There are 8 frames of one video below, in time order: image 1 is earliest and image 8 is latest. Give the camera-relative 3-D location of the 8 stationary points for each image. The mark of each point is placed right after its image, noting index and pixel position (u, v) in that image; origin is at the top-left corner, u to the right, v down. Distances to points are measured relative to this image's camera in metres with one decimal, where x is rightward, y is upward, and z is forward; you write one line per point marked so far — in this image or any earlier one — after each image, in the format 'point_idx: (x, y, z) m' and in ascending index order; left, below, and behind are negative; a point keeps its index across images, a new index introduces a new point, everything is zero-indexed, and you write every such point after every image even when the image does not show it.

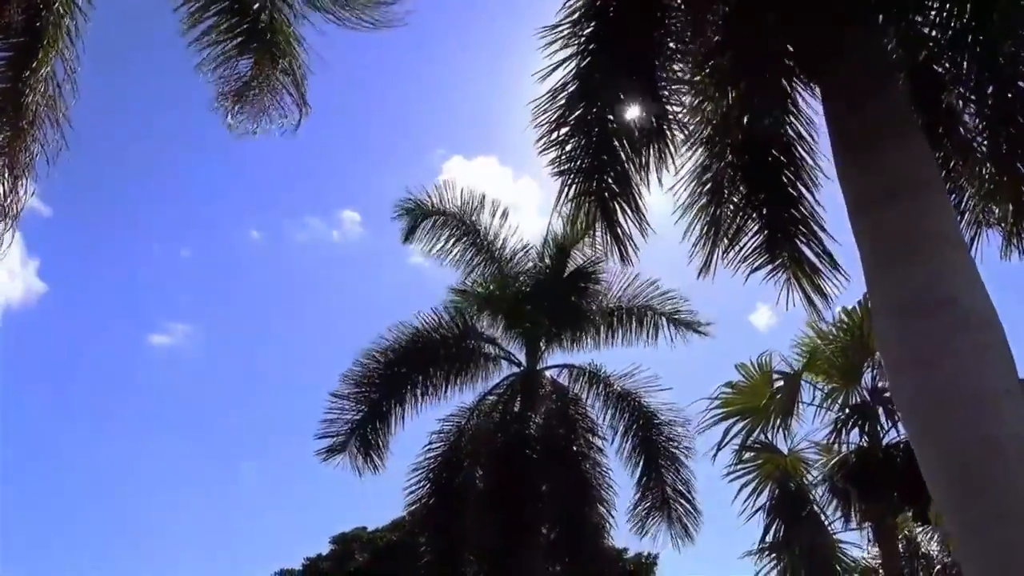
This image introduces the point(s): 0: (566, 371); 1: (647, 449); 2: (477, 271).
0: (+0.9, -1.3, +14.5) m
1: (+2.0, -2.5, +13.3) m
2: (-0.3, +0.3, +15.2) m
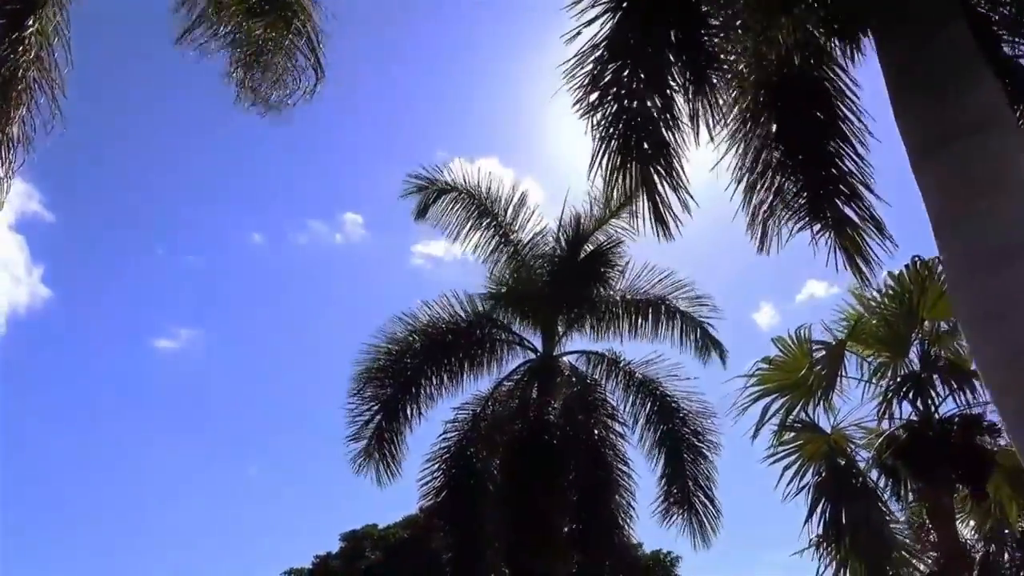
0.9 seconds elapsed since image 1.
0: (+1.1, -1.0, +14.0) m
1: (+2.2, -2.2, +12.9) m
2: (-0.1, +0.6, +14.8) m
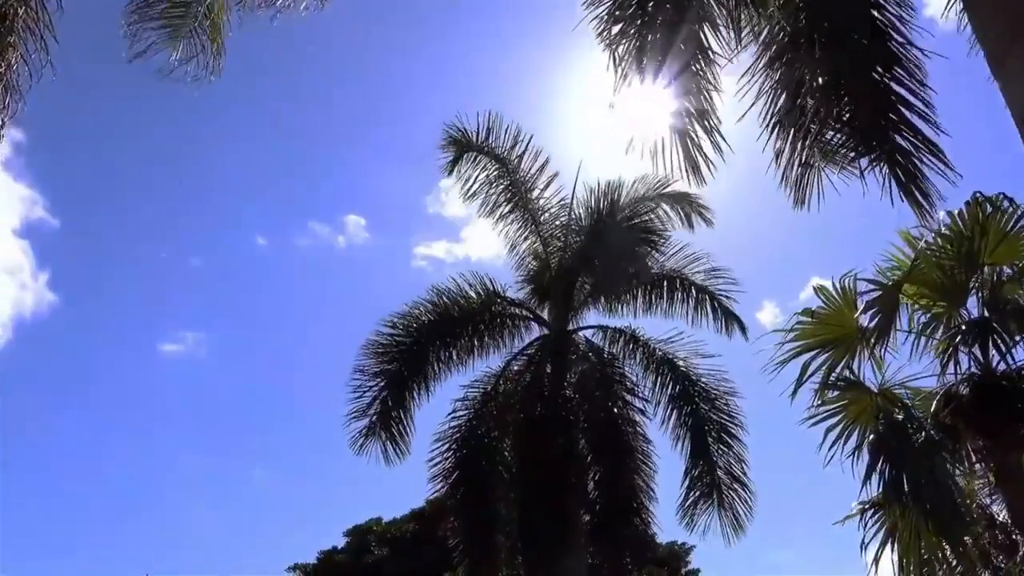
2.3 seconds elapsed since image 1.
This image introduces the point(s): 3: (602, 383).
0: (+1.3, -0.6, +13.3) m
1: (+2.4, -1.8, +12.2) m
2: (+0.1, +1.0, +14.1) m
3: (+1.3, -1.3, +12.9) m
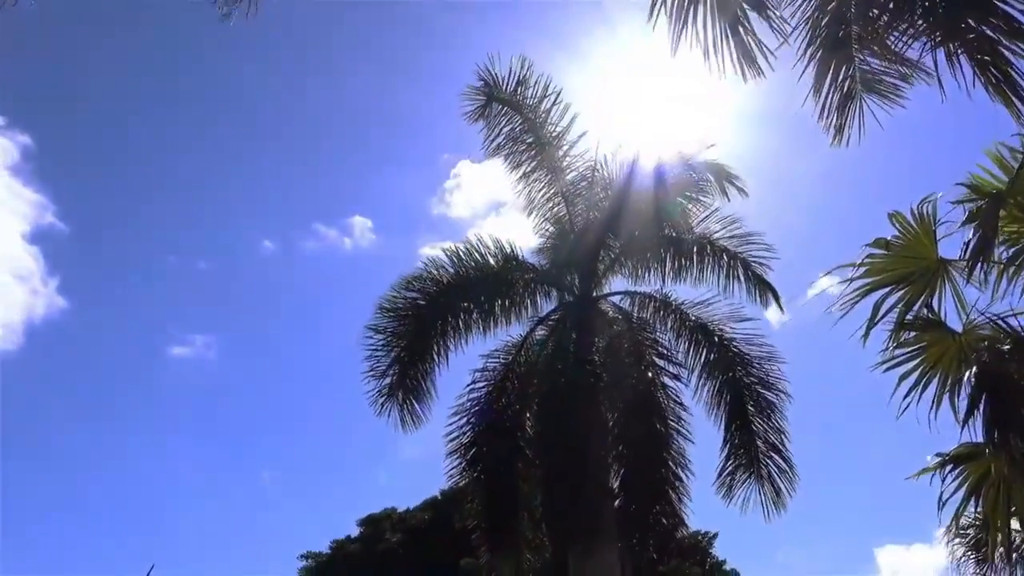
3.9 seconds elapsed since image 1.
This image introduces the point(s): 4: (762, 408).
0: (+1.6, -0.1, +12.5) m
1: (+2.7, -1.3, +11.3) m
2: (+0.4, +1.5, +13.3) m
3: (+1.6, -0.8, +12.0) m
4: (+3.0, -1.4, +11.2) m
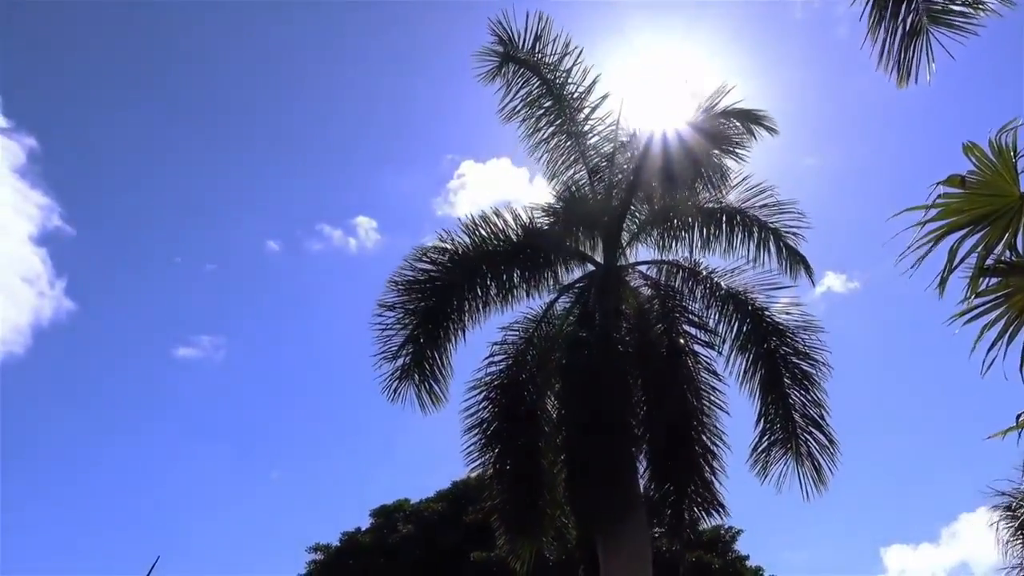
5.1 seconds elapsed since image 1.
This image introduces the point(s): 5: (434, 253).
0: (+1.8, +0.3, +11.8) m
1: (+2.9, -0.9, +10.6) m
2: (+0.6, +1.9, +12.6) m
3: (+1.8, -0.4, +11.3) m
4: (+3.3, -1.0, +10.5) m
5: (-1.0, +0.5, +11.7) m
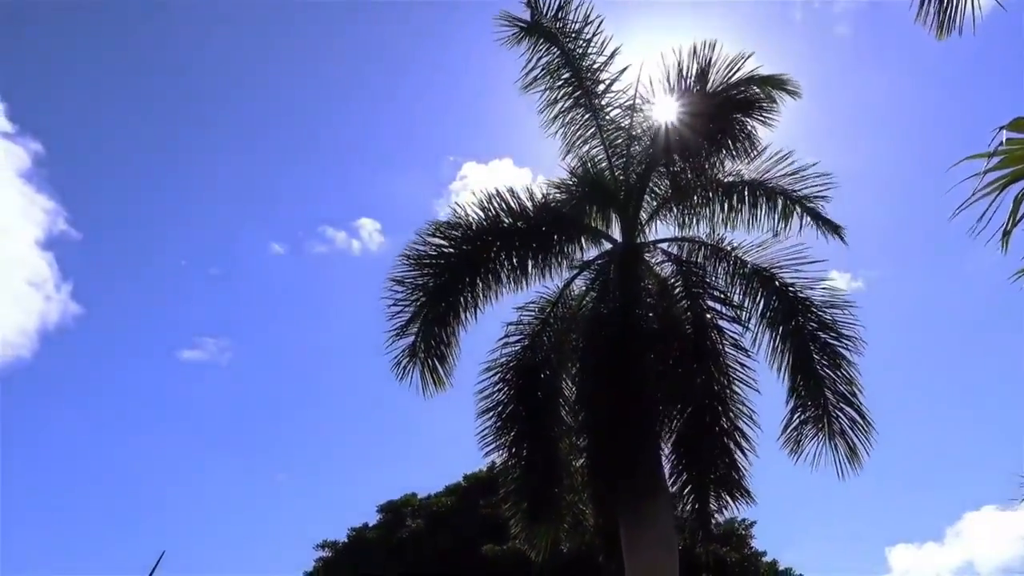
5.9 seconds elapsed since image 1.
0: (+2.0, +0.5, +11.3) m
1: (+3.1, -0.6, +10.1) m
2: (+0.8, +2.1, +12.1) m
3: (+2.0, -0.1, +10.8) m
4: (+3.5, -0.7, +10.0) m
5: (-0.8, +0.7, +11.3) m
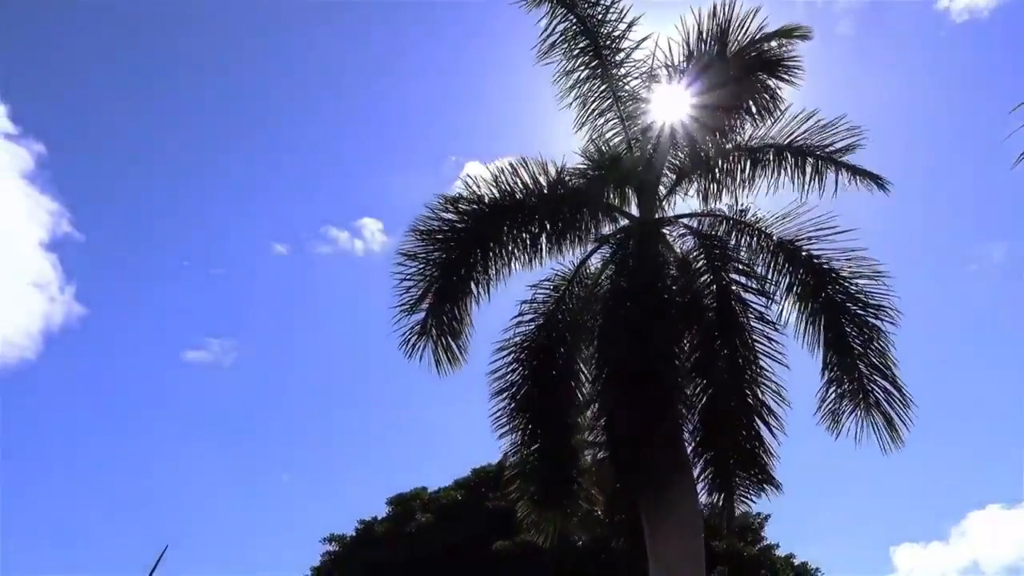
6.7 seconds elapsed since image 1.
0: (+2.2, +0.8, +10.8) m
1: (+3.3, -0.3, +9.6) m
2: (+0.9, +2.4, +11.6) m
3: (+2.1, +0.1, +10.4) m
4: (+3.6, -0.5, +9.5) m
5: (-0.7, +1.0, +10.8) m
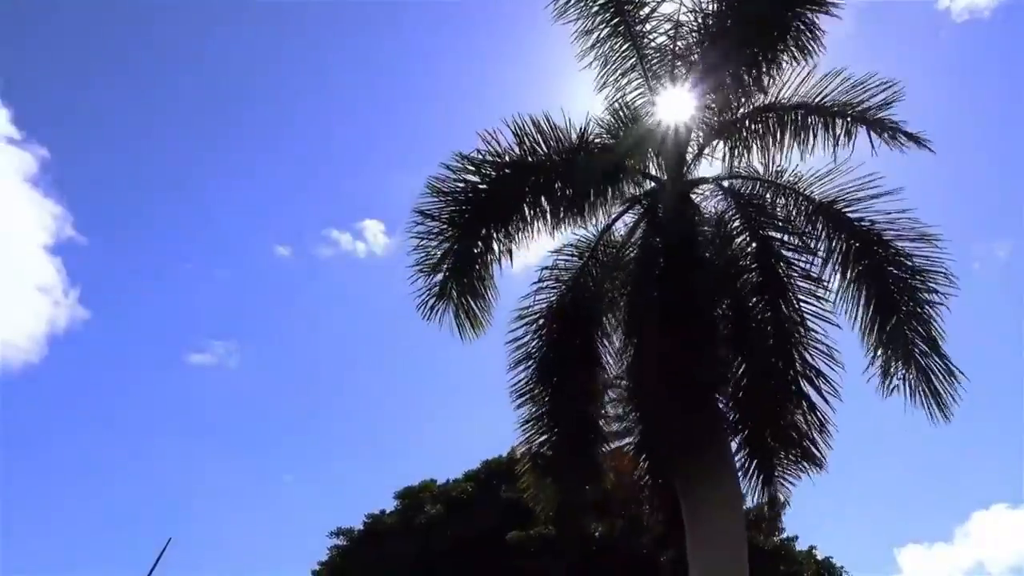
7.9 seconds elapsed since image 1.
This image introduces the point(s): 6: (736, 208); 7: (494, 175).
0: (+2.4, +1.2, +10.1) m
1: (+3.5, 0.0, +8.9) m
2: (+1.1, +2.8, +10.9) m
3: (+2.4, +0.5, +9.7) m
4: (+3.8, -0.1, +8.8) m
5: (-0.5, +1.3, +10.1) m
6: (+2.3, +0.8, +9.9) m
7: (-0.3, +1.2, +10.0) m
